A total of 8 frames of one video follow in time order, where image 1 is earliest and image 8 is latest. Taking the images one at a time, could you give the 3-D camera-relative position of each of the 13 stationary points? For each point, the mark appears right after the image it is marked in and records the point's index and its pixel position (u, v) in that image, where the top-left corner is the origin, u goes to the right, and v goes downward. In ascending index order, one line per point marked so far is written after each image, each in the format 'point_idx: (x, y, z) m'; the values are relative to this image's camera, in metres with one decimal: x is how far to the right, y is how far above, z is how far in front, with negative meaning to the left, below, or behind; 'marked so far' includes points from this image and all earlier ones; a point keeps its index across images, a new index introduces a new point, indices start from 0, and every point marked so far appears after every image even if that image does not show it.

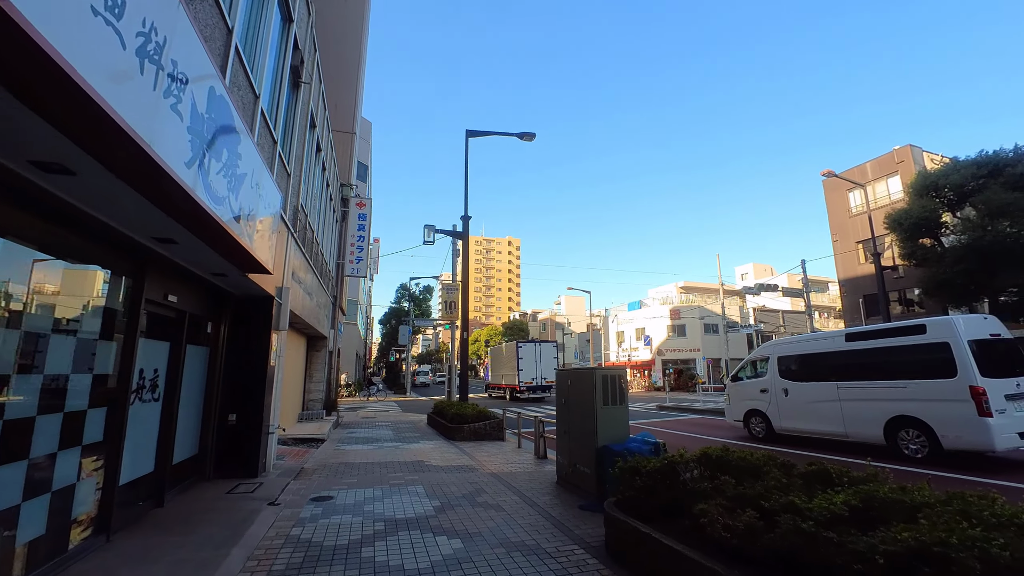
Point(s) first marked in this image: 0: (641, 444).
0: (+1.2, -1.5, +4.4) m
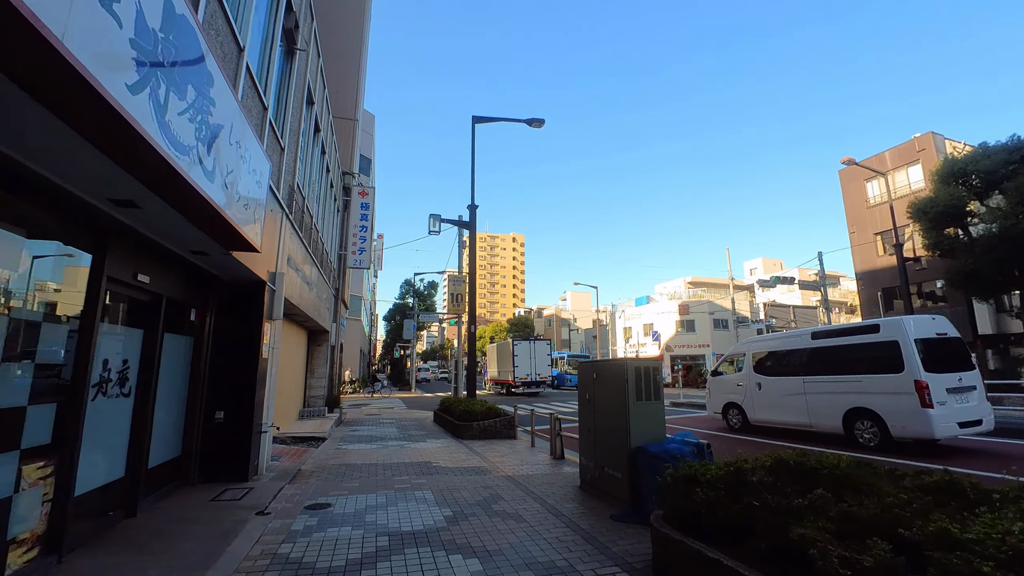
0: (+1.4, -1.3, +3.8) m
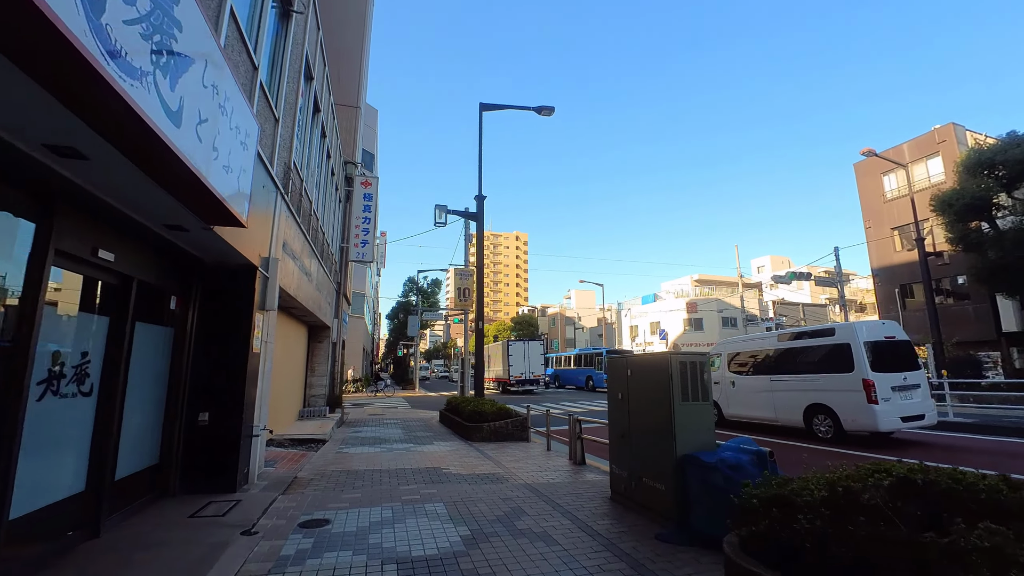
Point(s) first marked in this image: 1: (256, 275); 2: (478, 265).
0: (+1.6, -1.2, +3.3) m
1: (-2.4, +0.1, +4.3) m
2: (-0.8, +0.6, +11.3) m
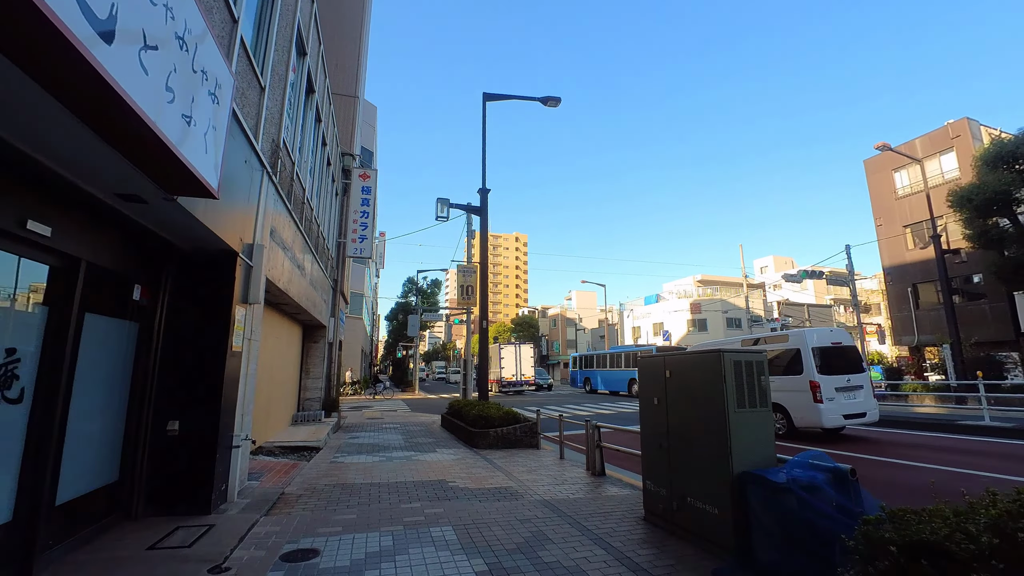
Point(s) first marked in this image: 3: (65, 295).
0: (+1.7, -1.1, +2.7) m
1: (-2.2, +0.2, +3.7) m
2: (-0.7, +0.6, +10.8) m
3: (-2.5, 0.0, +2.6) m
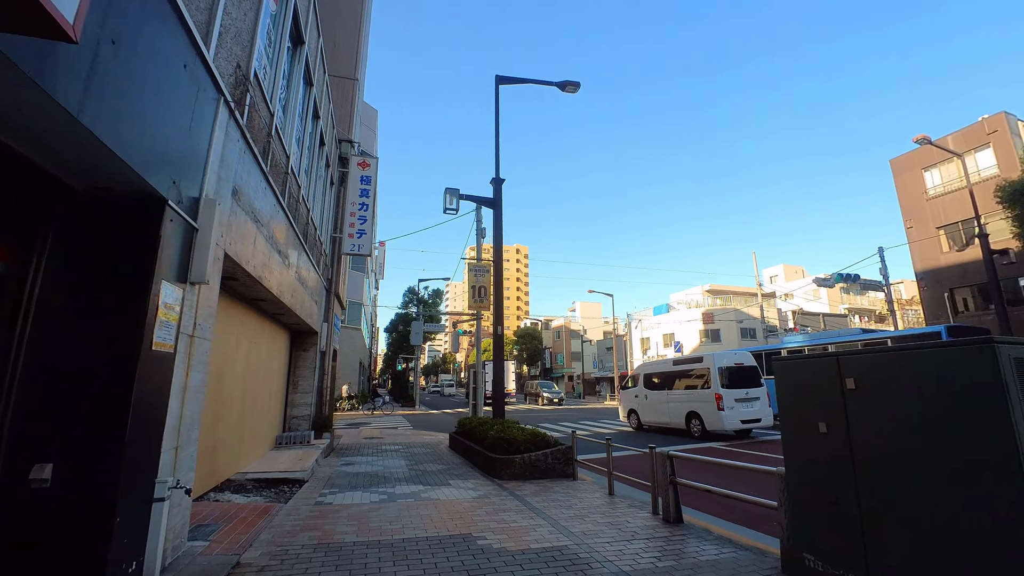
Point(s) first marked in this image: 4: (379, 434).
0: (+2.1, -0.8, +1.4) m
1: (-1.8, +0.4, +2.5) m
2: (-0.3, +0.6, +9.5) m
3: (-2.1, +0.2, +1.3) m
4: (-3.3, -3.6, +11.5) m
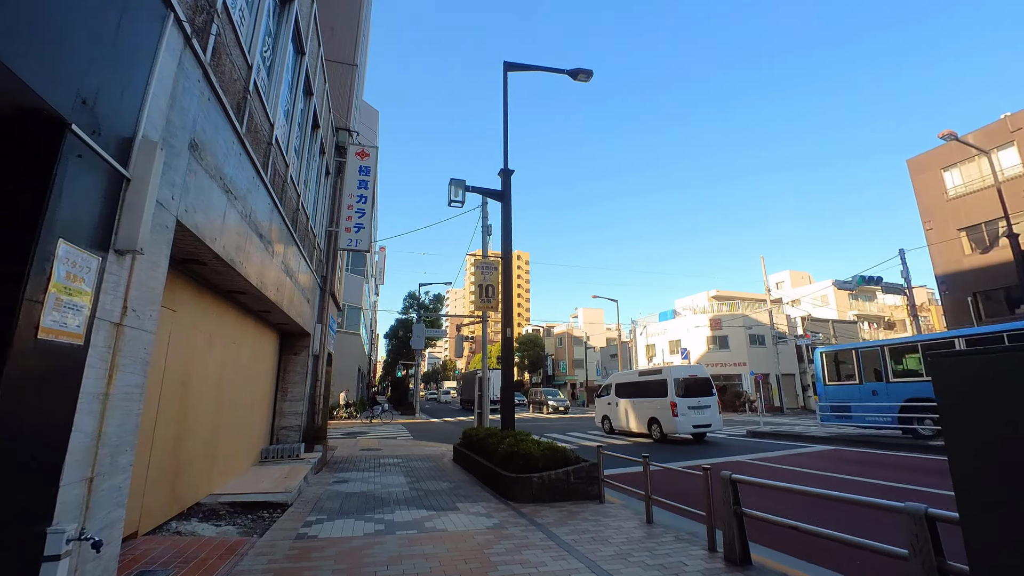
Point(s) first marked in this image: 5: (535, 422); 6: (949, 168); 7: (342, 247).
0: (+2.3, -0.7, +0.6) m
1: (-1.6, +0.5, +1.7) m
2: (-0.1, +0.6, +8.8) m
3: (-2.0, +0.3, +0.6) m
4: (-3.1, -3.6, +10.7) m
5: (+1.0, -5.6, +19.5) m
6: (+17.5, +4.8, +18.6) m
7: (-3.2, +0.8, +8.8) m
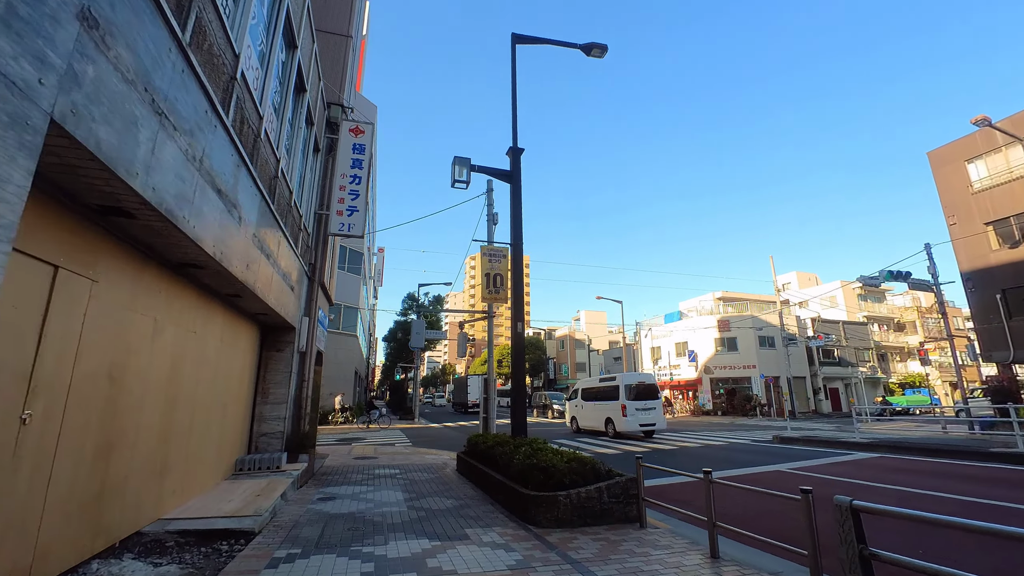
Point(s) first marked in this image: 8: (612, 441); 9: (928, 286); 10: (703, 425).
0: (+2.5, -0.4, -0.3) m
1: (-1.4, +0.8, +0.8) m
2: (0.0, +0.8, +7.9) m
3: (-1.8, +0.6, -0.3) m
4: (-2.9, -3.5, +9.8) m
5: (+1.1, -5.5, +18.5) m
6: (+17.6, +4.9, +17.8) m
7: (-3.0, +0.9, +7.9) m
8: (+2.8, -4.3, +13.1) m
9: (+13.7, +0.1, +15.4) m
10: (+7.9, -5.7, +19.2) m
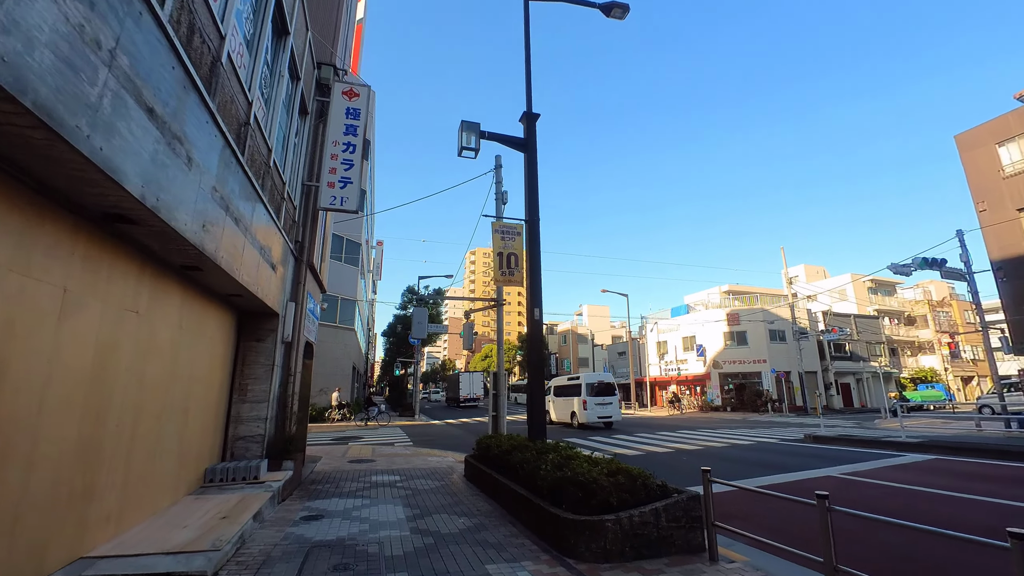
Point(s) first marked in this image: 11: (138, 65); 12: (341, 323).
0: (+2.7, -0.2, -1.2) m
1: (-1.2, +1.0, -0.1) m
2: (+0.3, +1.1, +6.9) m
3: (-1.5, +0.8, -1.3) m
4: (-2.7, -3.2, +8.9) m
5: (+1.3, -5.2, +17.7) m
6: (+17.8, +5.3, +16.8) m
7: (-2.8, +1.2, +6.9) m
8: (+3.1, -3.9, +12.2) m
9: (+13.9, +0.4, +14.4) m
10: (+8.1, -5.3, +18.3) m
11: (-1.9, +1.1, +2.4) m
12: (-7.2, -1.4, +19.6) m
